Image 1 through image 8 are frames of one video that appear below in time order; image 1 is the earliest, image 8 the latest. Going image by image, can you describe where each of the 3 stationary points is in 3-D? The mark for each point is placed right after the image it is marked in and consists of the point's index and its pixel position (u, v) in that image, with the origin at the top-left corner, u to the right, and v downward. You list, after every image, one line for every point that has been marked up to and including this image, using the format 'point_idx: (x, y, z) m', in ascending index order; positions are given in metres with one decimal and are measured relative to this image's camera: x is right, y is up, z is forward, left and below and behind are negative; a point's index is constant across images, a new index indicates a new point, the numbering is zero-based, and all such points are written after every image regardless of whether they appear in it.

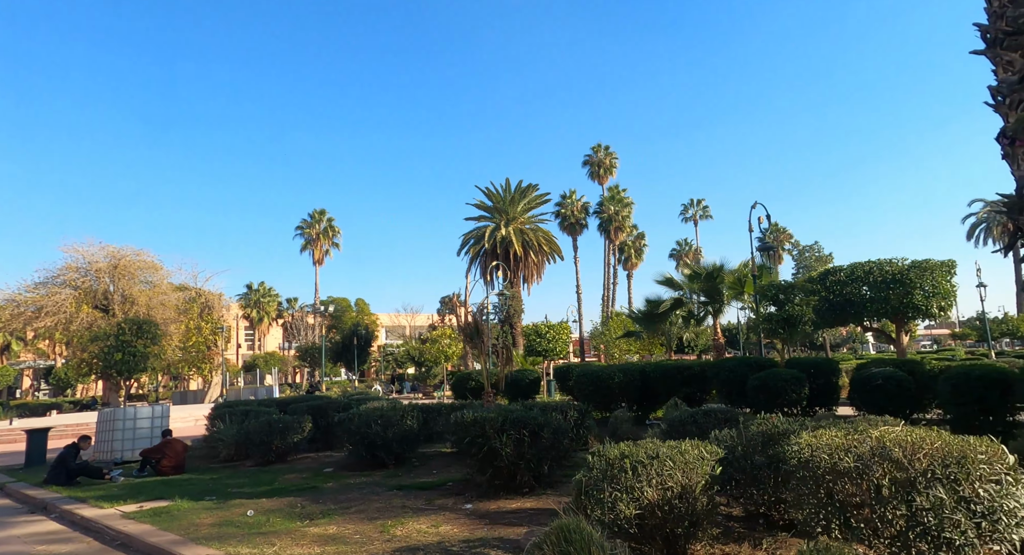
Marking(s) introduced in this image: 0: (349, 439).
0: (-2.8, -2.8, +11.5) m
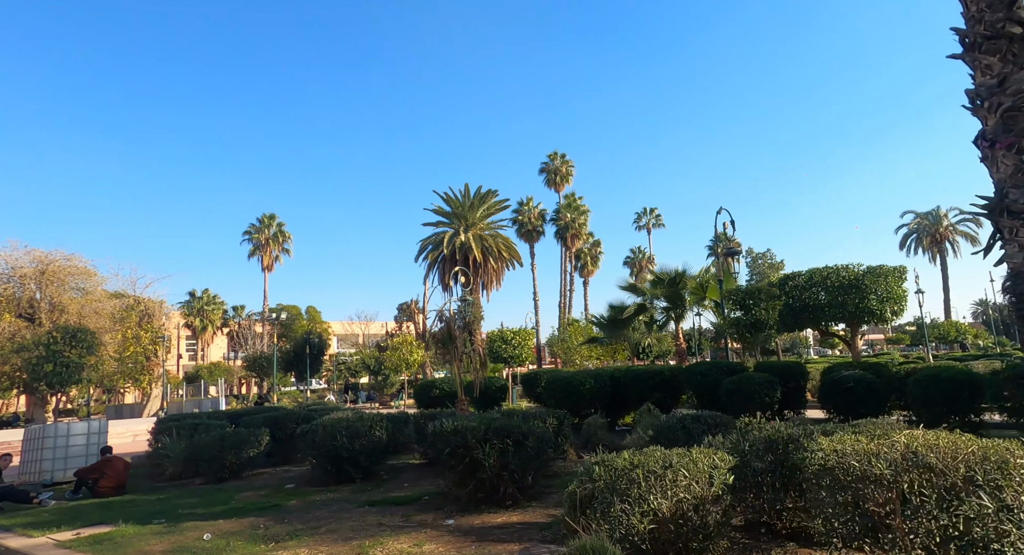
0: (-3.2, -2.9, +10.9) m
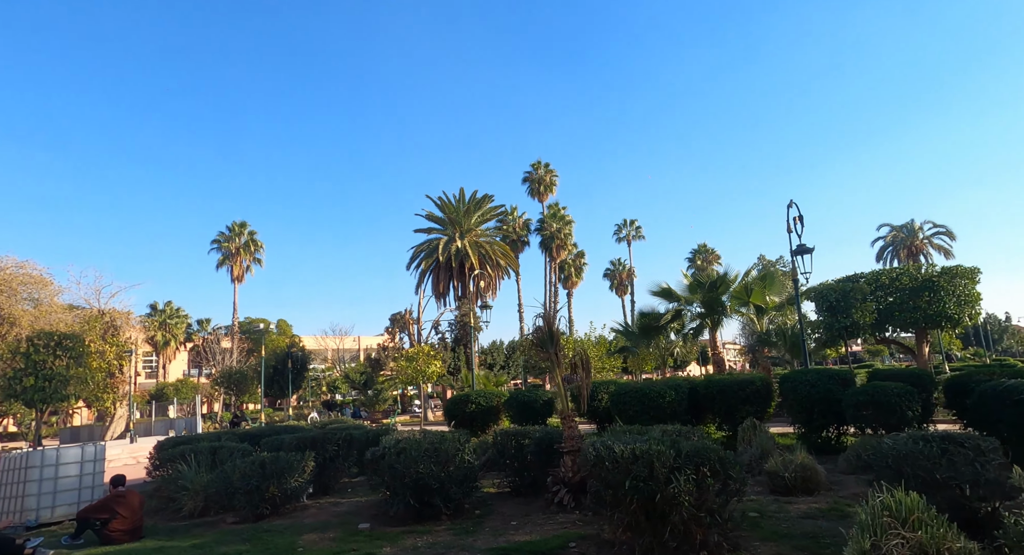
0: (-1.6, -2.7, +8.8) m
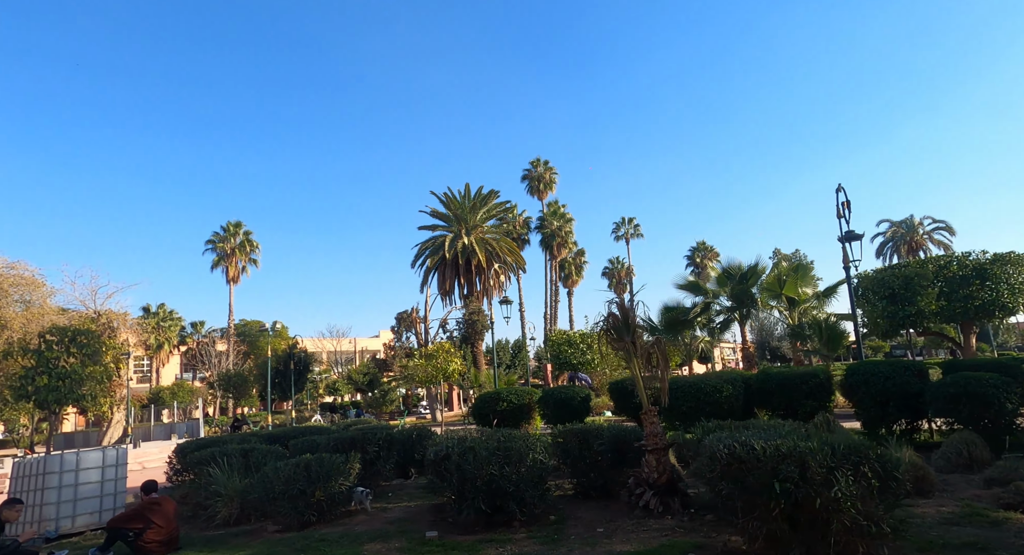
0: (-0.7, -2.5, +8.0) m
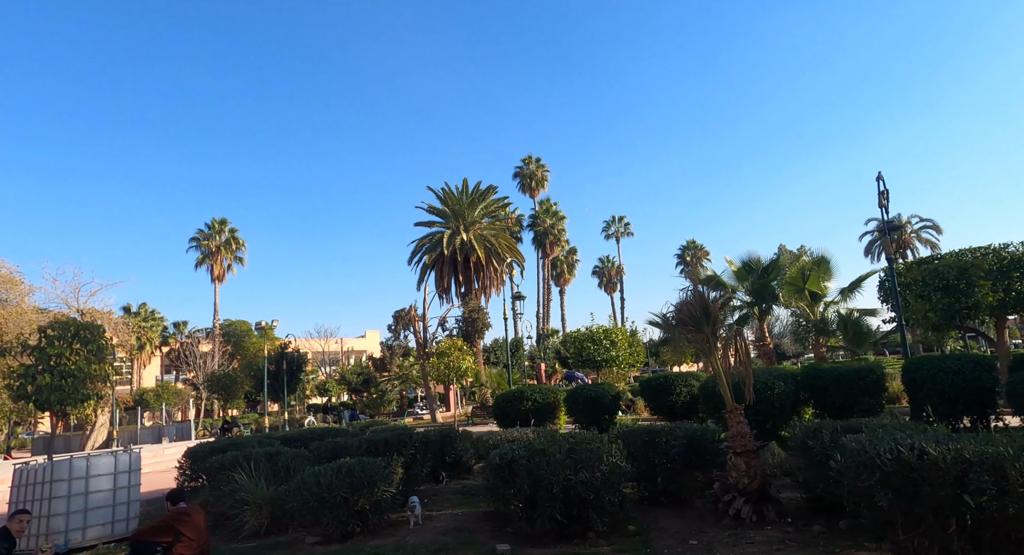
0: (+0.1, -2.3, +7.2) m
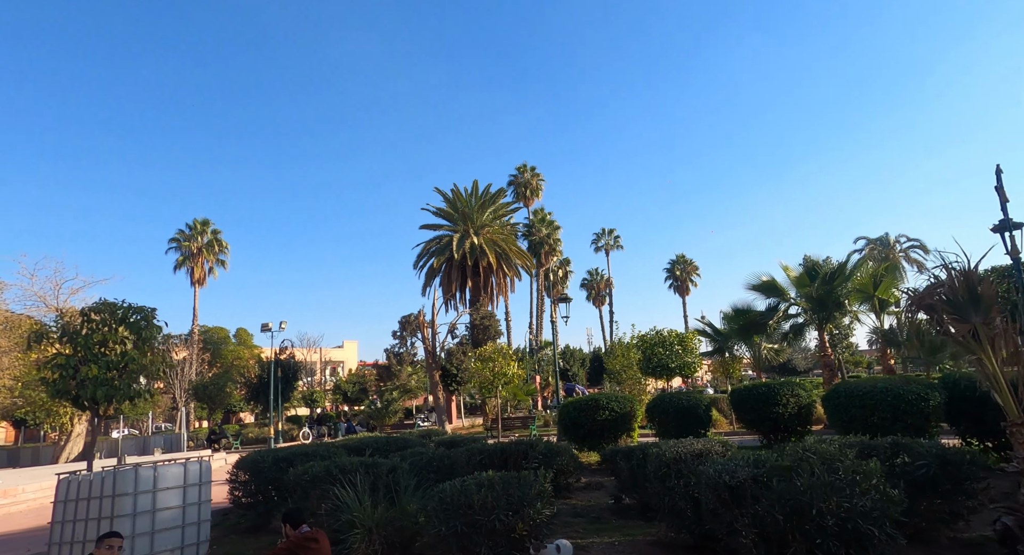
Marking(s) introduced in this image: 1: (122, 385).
0: (+2.1, -2.0, +5.6) m
1: (-5.8, -1.5, +9.6) m
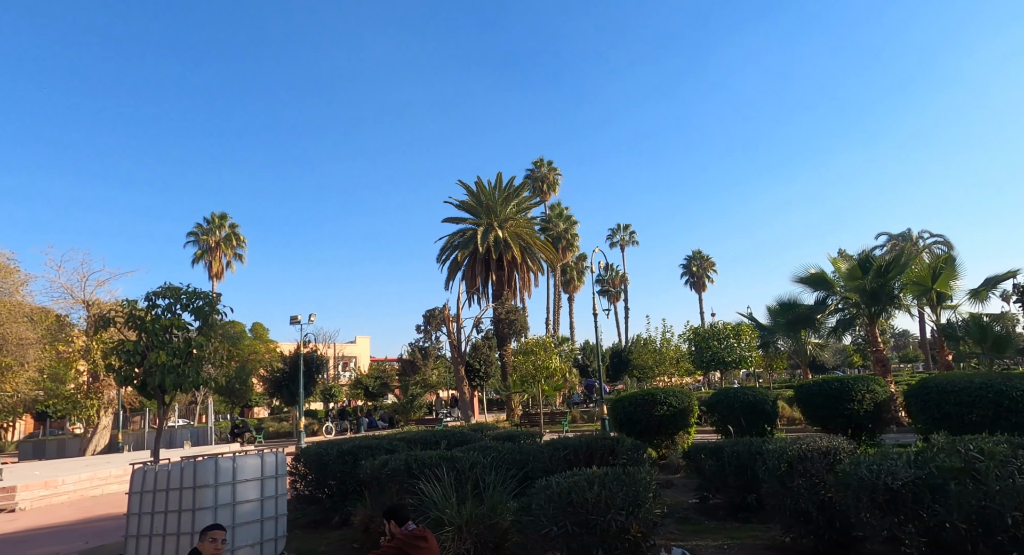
0: (+3.1, -1.9, +5.2) m
1: (-4.7, -1.3, +9.2) m
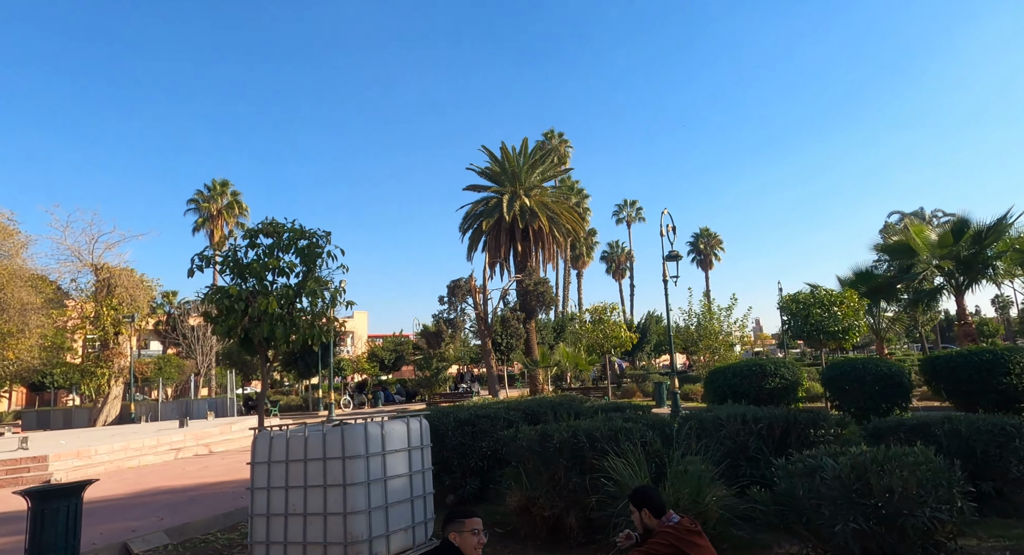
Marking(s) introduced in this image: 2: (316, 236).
0: (+5.0, -1.3, +3.8) m
1: (-2.8, -0.5, +7.7) m
2: (-2.9, +0.4, +8.2) m
